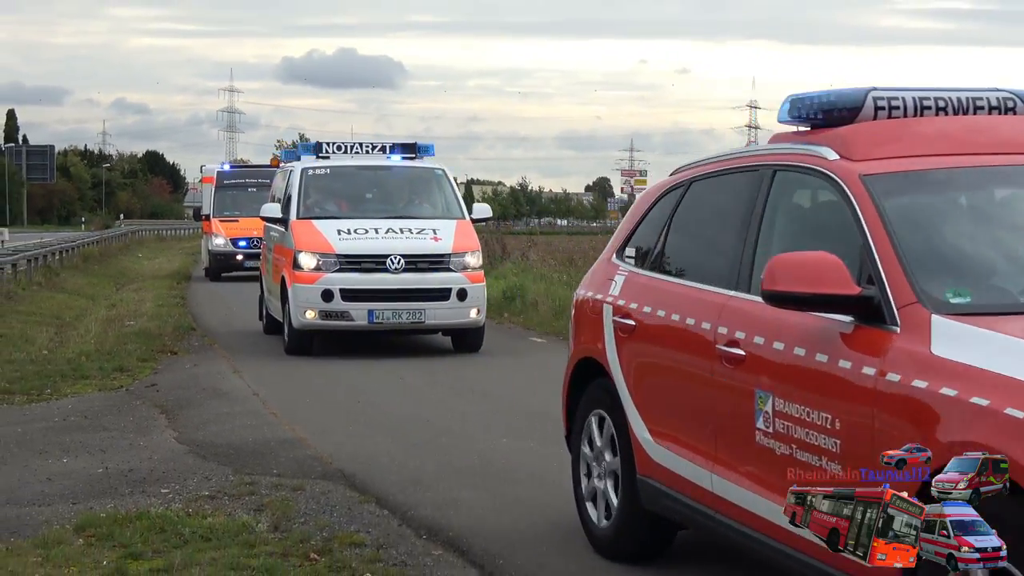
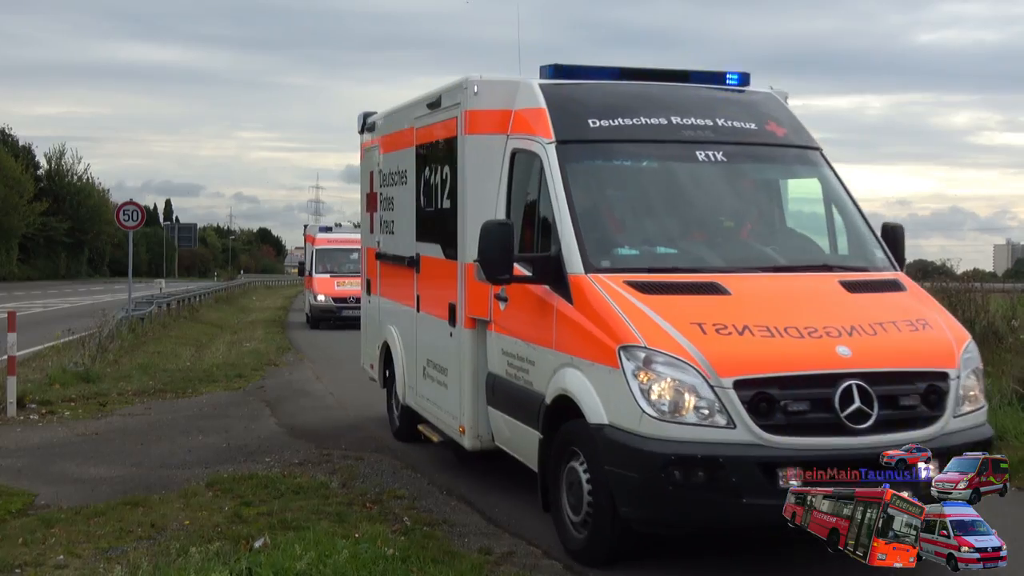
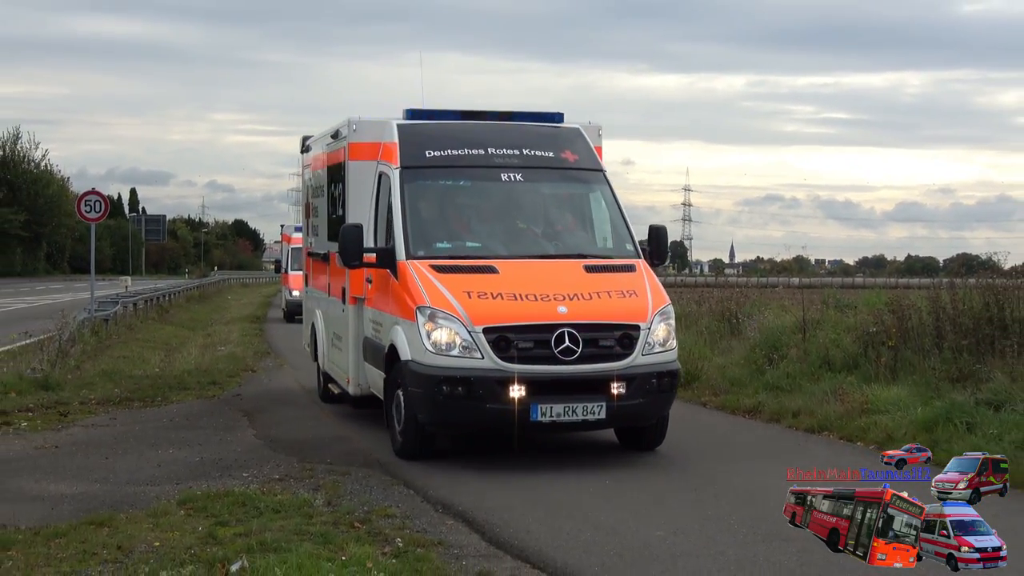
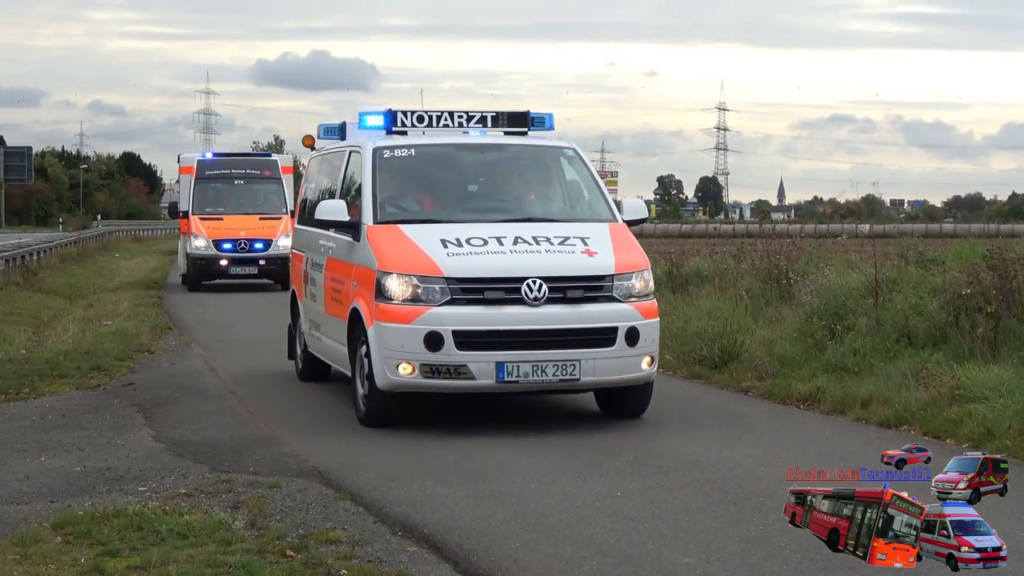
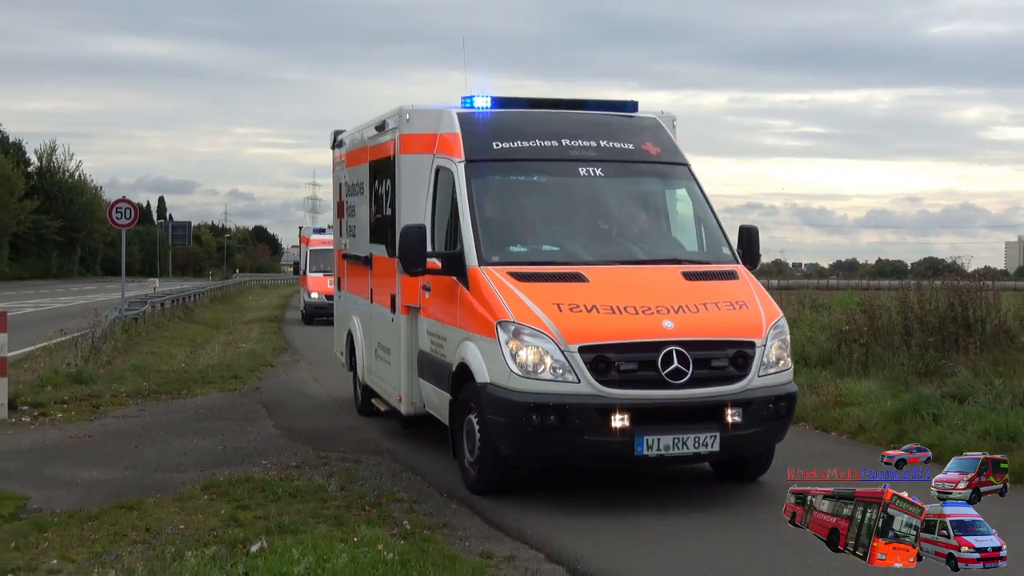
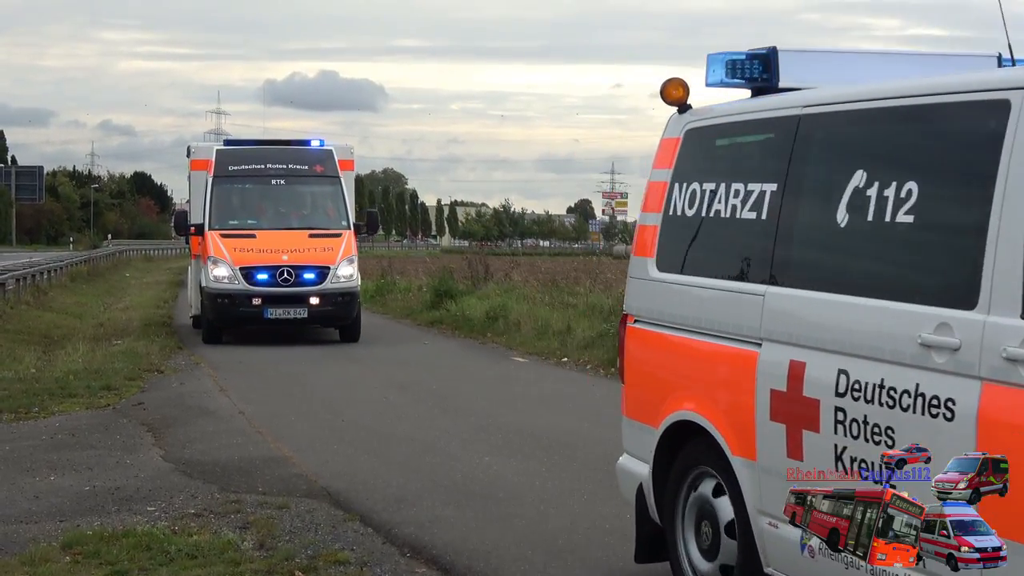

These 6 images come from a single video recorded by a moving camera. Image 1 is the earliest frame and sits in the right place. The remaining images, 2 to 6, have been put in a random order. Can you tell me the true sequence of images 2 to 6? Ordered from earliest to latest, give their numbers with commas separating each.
4, 6, 3, 5, 2
